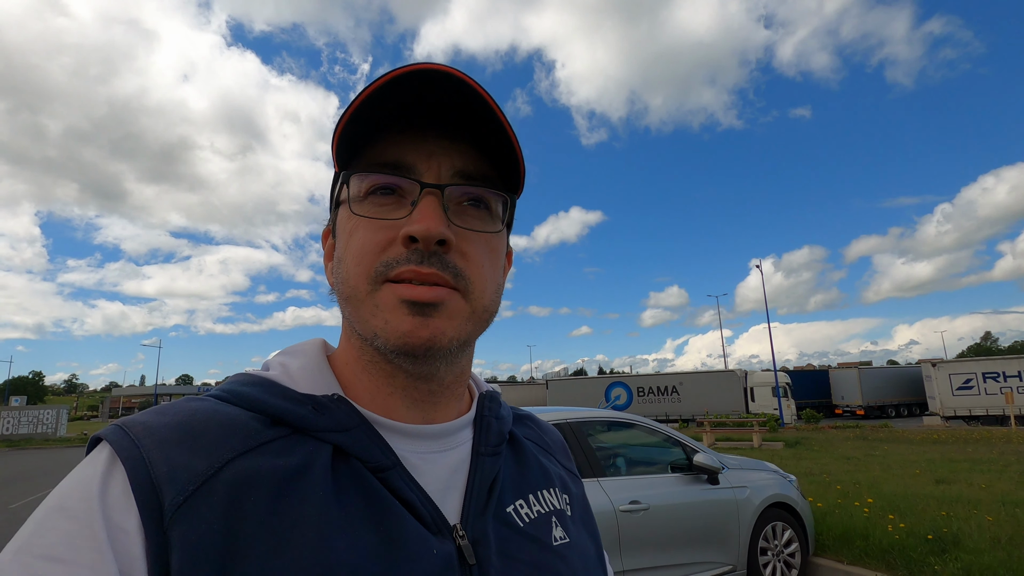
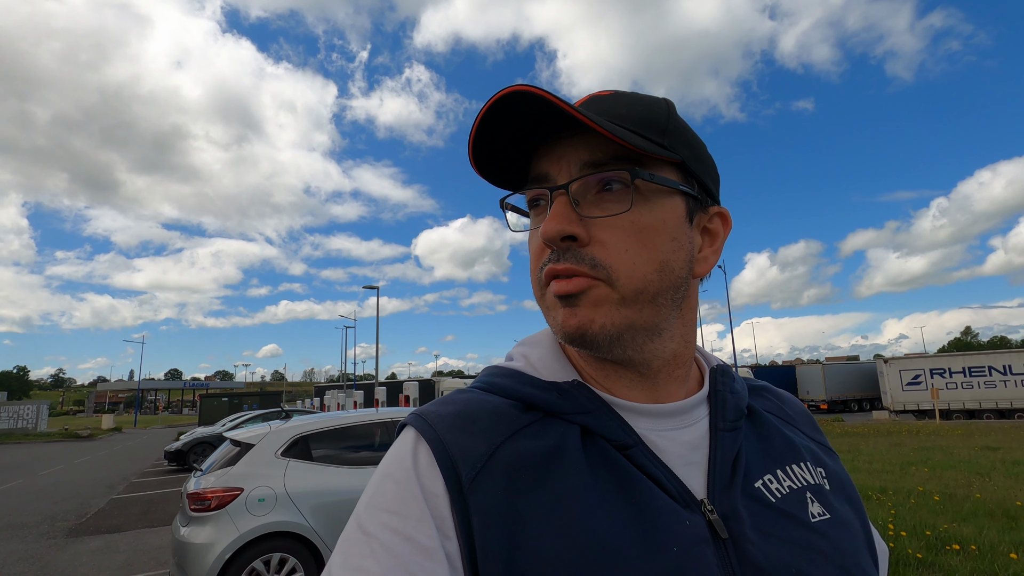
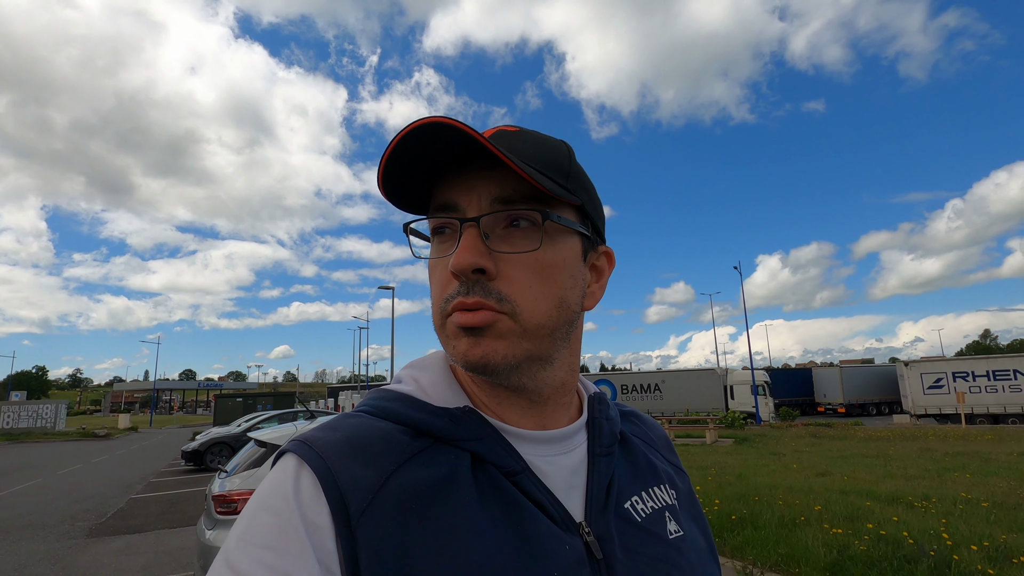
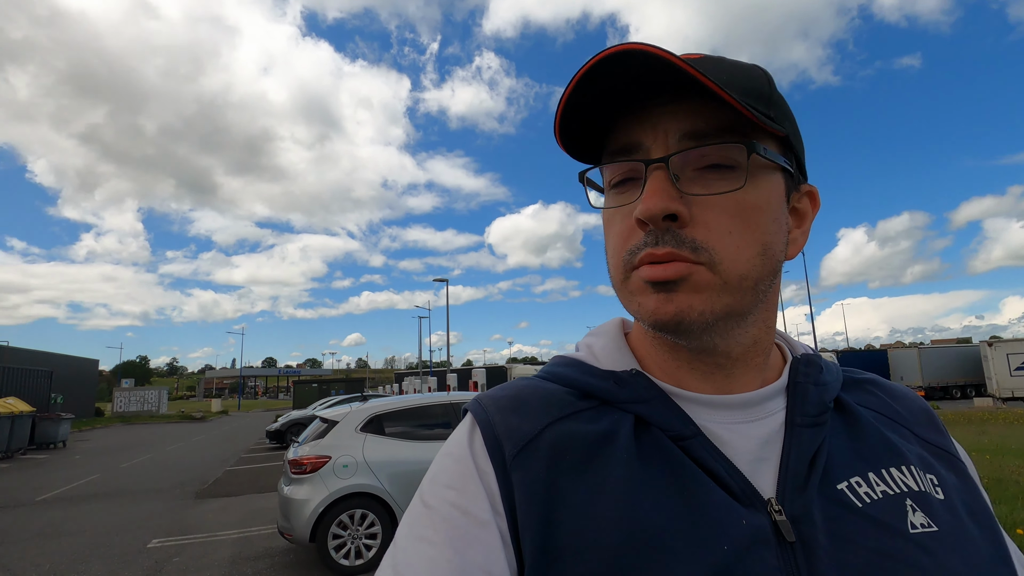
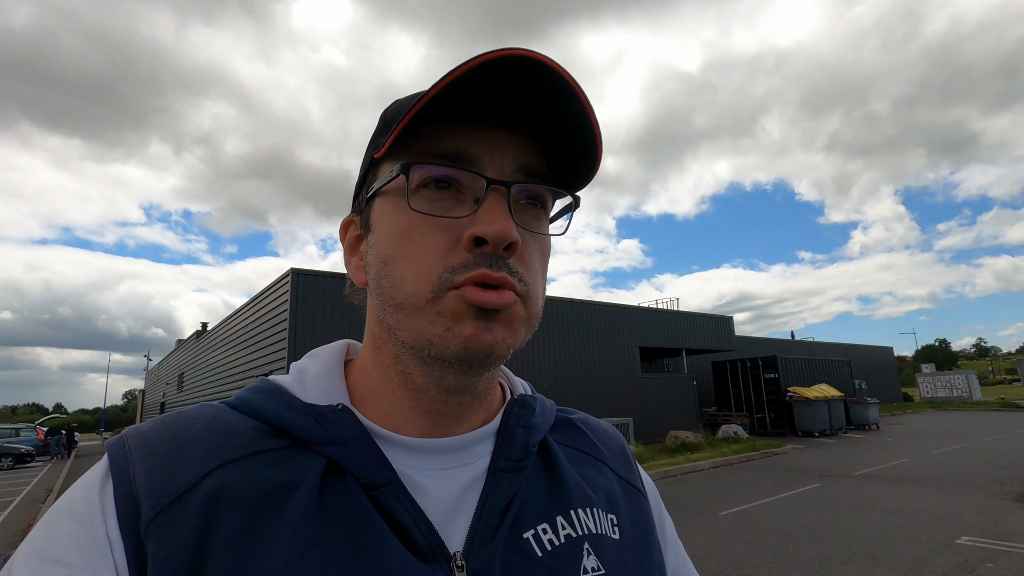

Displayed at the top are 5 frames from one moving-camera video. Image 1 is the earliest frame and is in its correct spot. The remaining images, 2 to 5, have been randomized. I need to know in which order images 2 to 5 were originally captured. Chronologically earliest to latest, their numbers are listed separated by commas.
3, 2, 4, 5
